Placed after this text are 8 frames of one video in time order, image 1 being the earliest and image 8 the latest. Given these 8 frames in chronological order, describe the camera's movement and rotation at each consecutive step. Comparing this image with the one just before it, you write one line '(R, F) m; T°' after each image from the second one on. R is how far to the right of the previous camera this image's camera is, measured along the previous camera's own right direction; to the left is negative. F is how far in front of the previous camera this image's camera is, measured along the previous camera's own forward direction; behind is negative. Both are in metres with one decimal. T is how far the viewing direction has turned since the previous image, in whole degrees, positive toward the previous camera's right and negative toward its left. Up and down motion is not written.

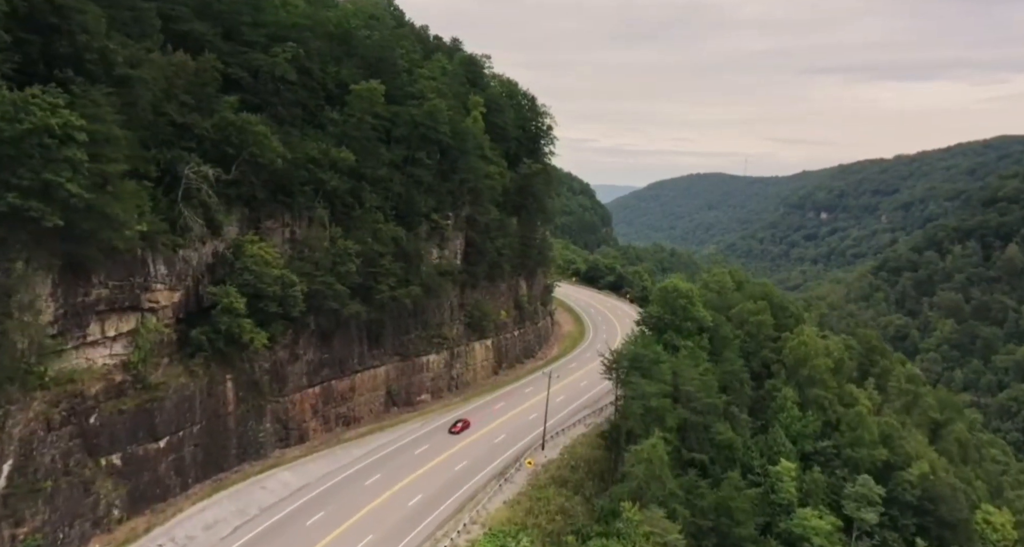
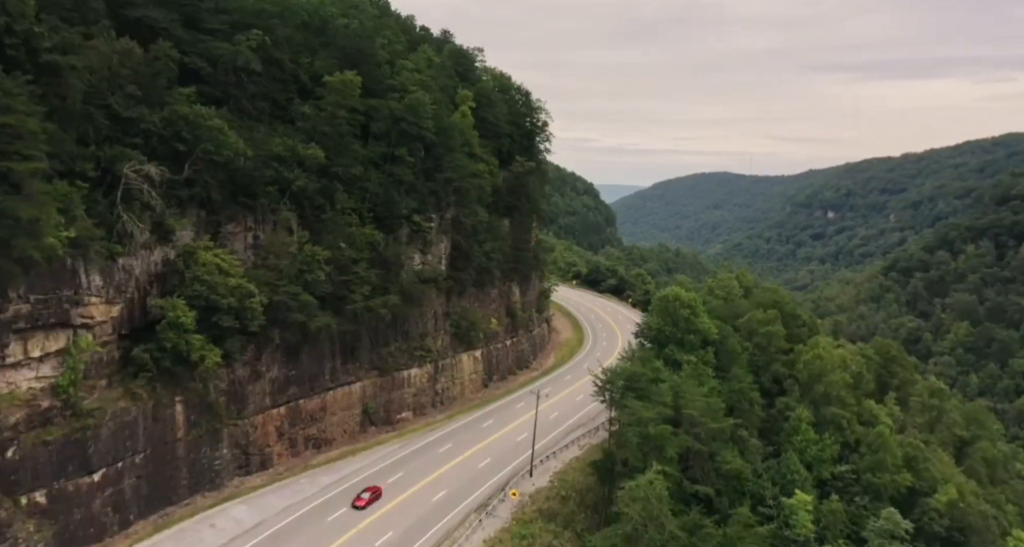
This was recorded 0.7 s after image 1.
(+1.0, +4.1) m; 0°
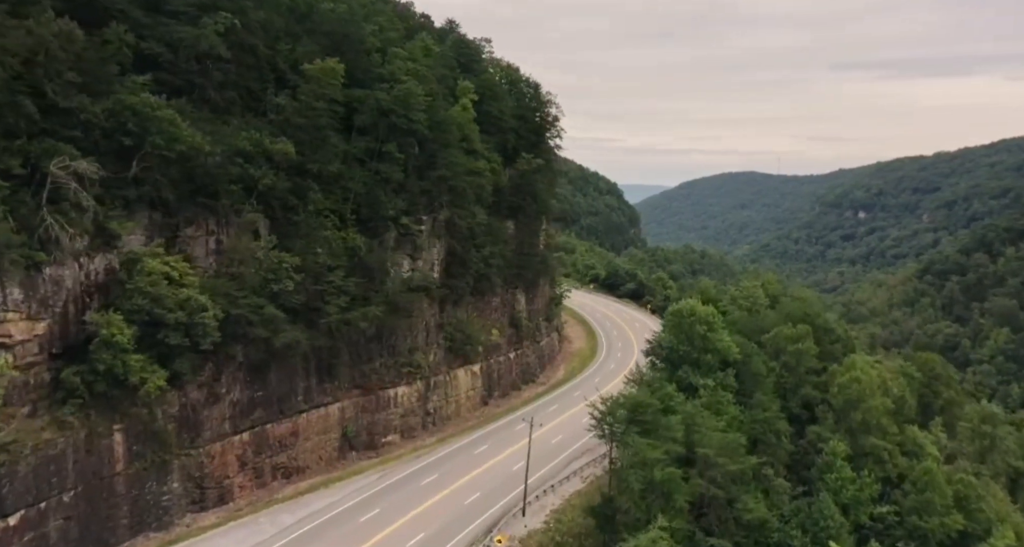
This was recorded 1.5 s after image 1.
(+1.4, +4.8) m; -2°
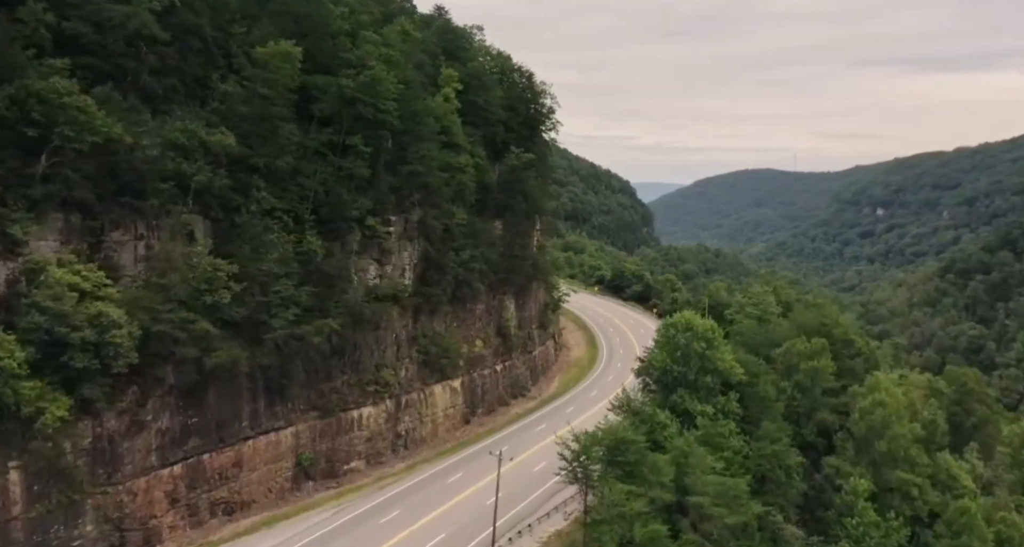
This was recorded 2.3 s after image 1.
(+1.7, +4.7) m; -1°
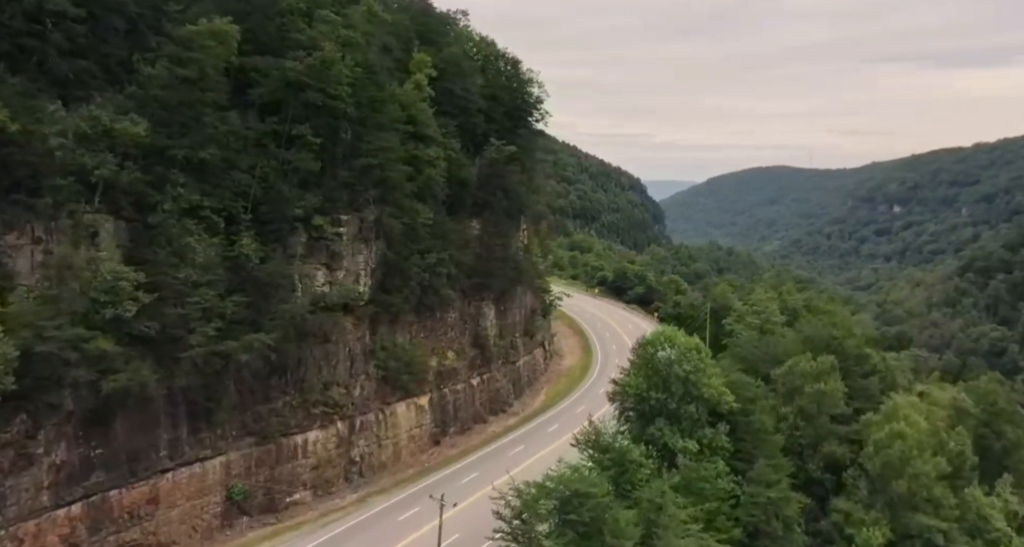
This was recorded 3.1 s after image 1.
(+2.0, +4.6) m; -1°
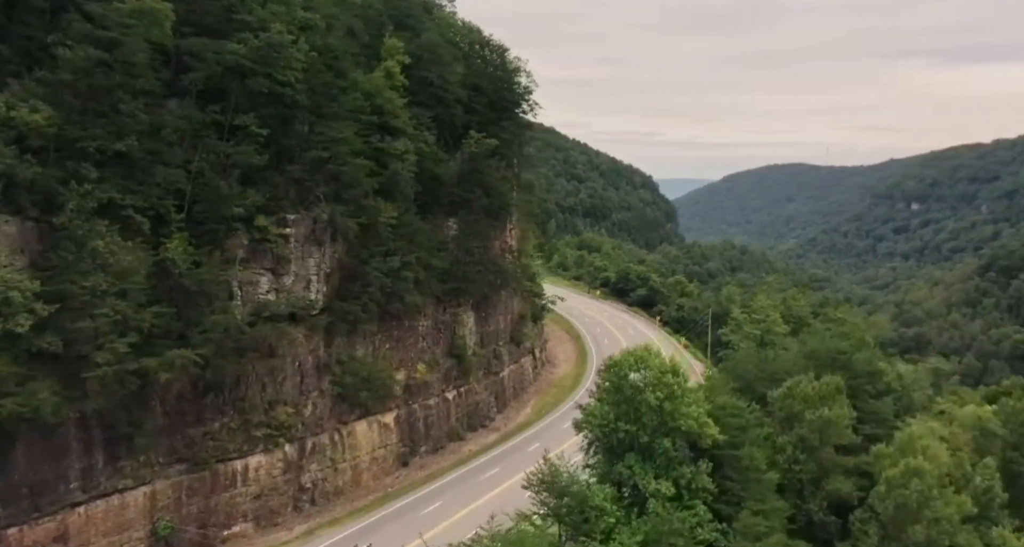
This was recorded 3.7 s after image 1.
(+1.8, +3.8) m; -1°
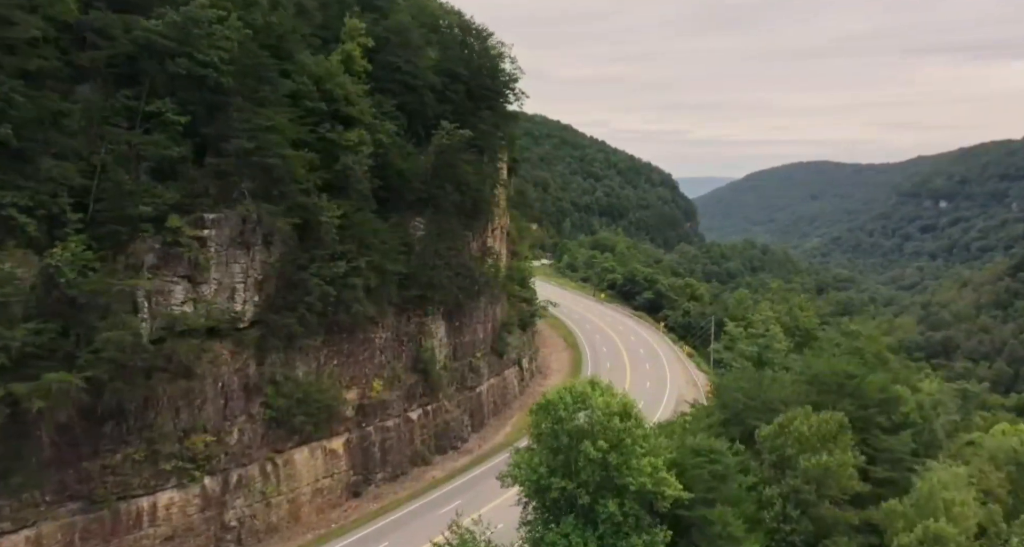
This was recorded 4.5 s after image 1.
(+2.3, +4.4) m; -2°
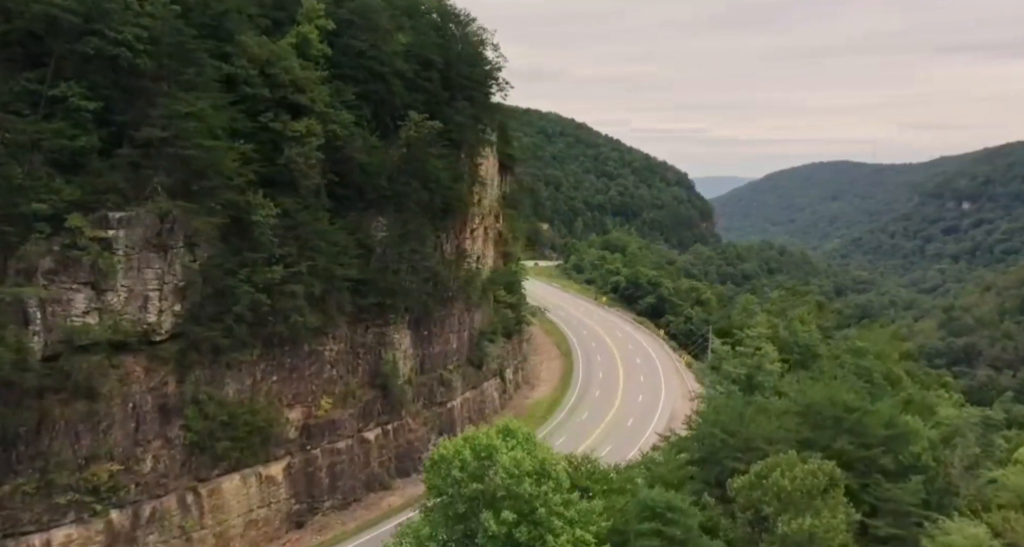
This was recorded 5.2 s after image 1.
(+2.0, +3.6) m; -1°
